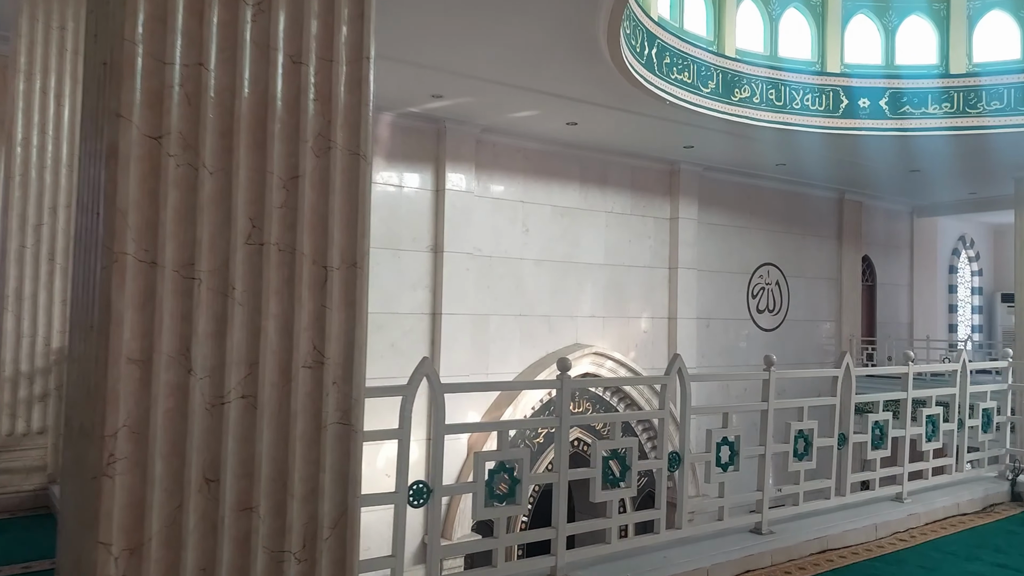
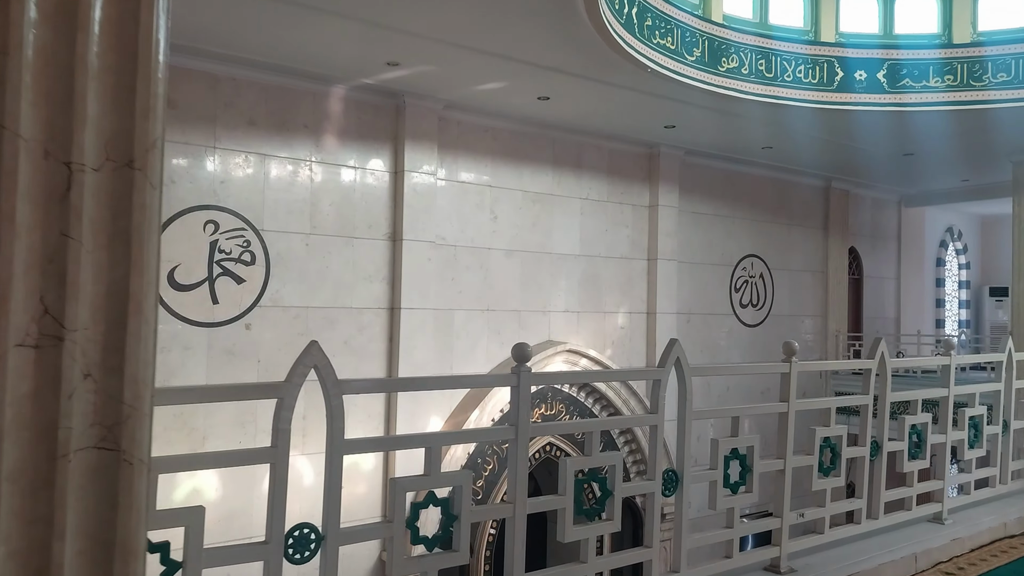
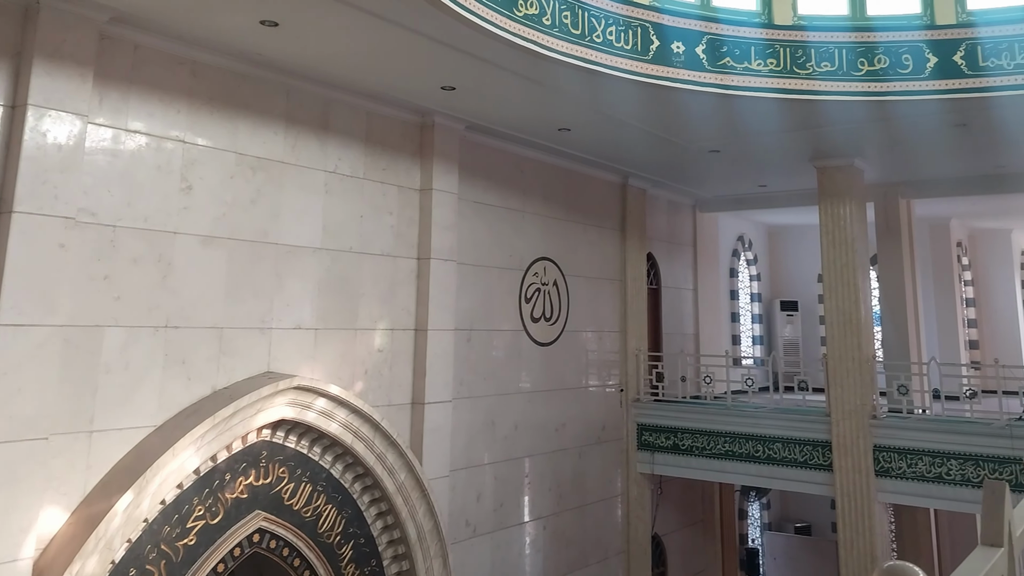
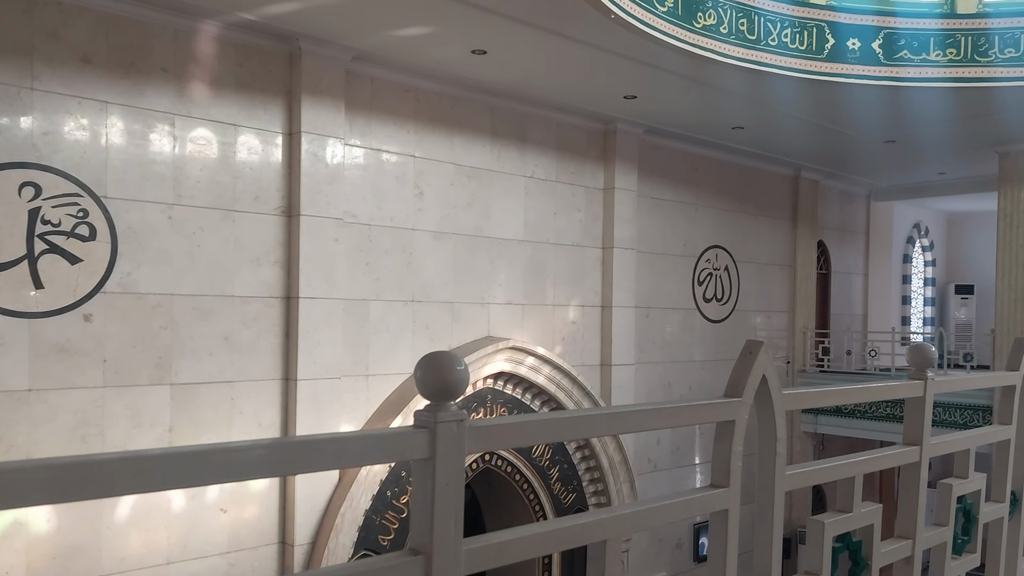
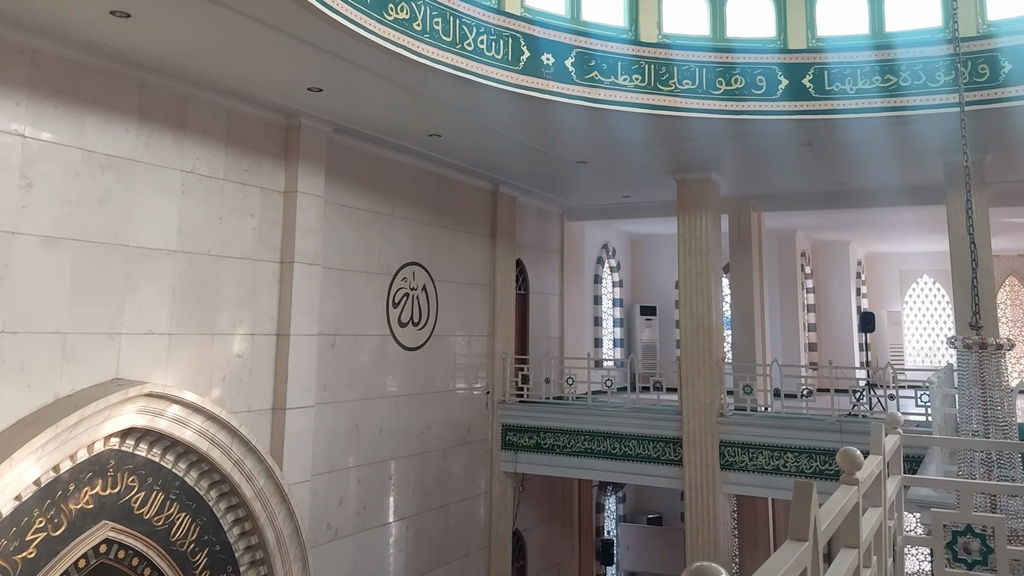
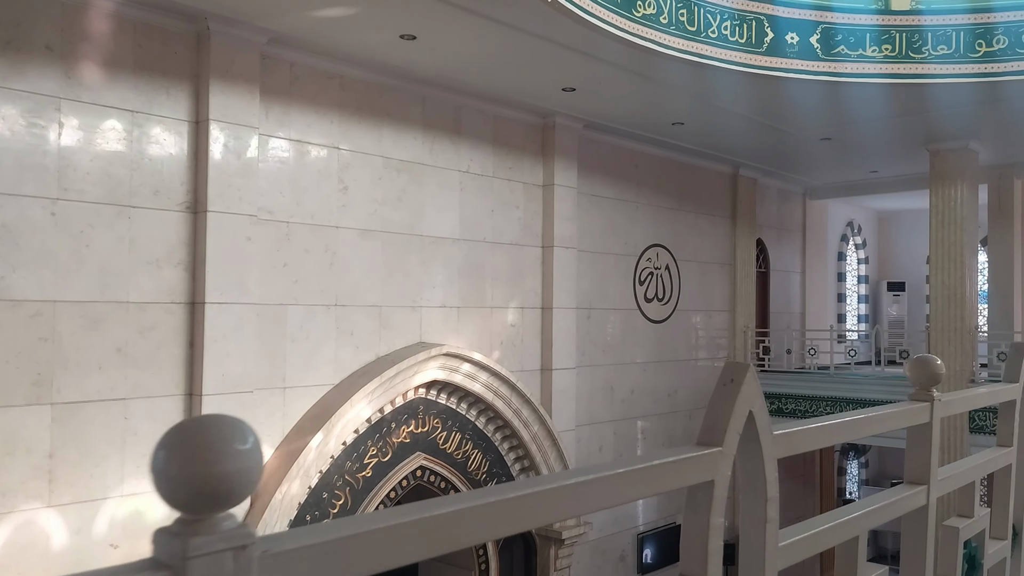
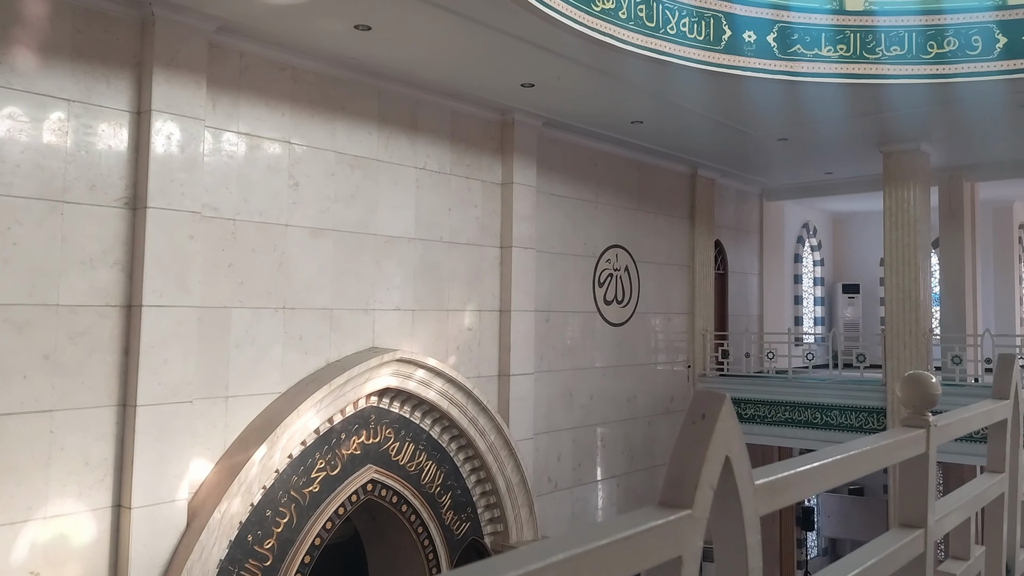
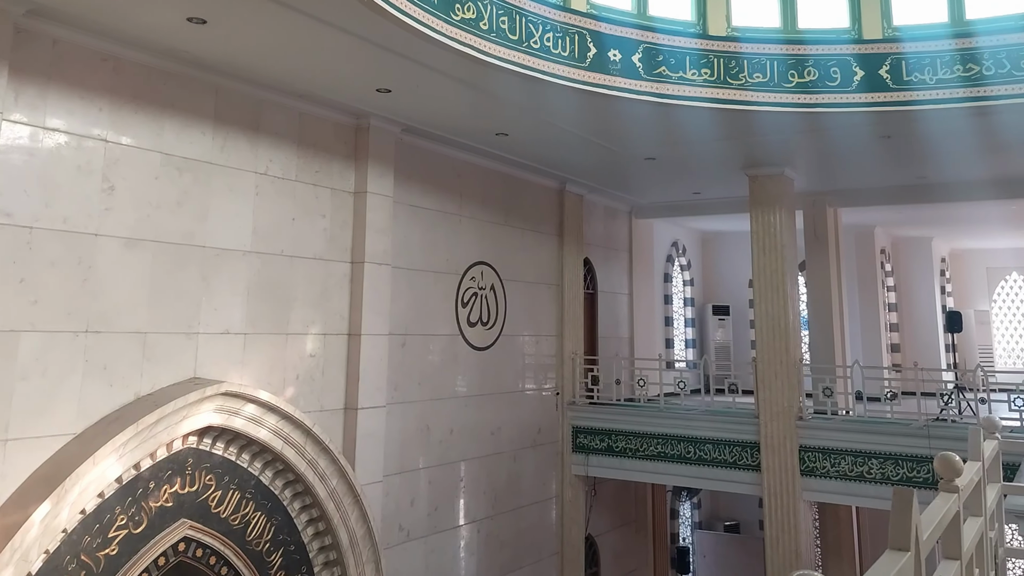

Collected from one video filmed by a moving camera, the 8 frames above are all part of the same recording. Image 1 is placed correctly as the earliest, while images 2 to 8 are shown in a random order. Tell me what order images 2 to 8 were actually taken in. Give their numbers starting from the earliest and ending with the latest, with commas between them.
2, 4, 6, 7, 3, 8, 5
